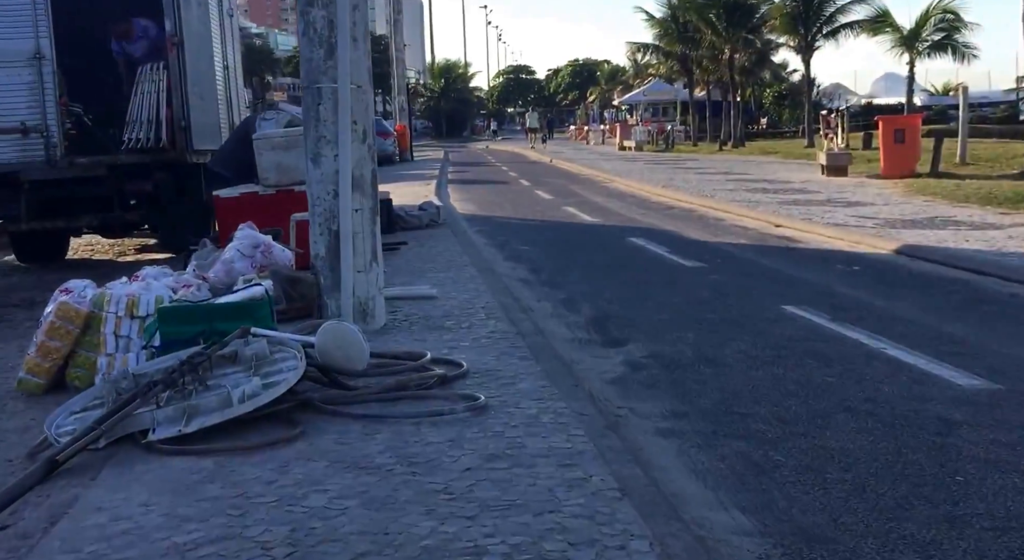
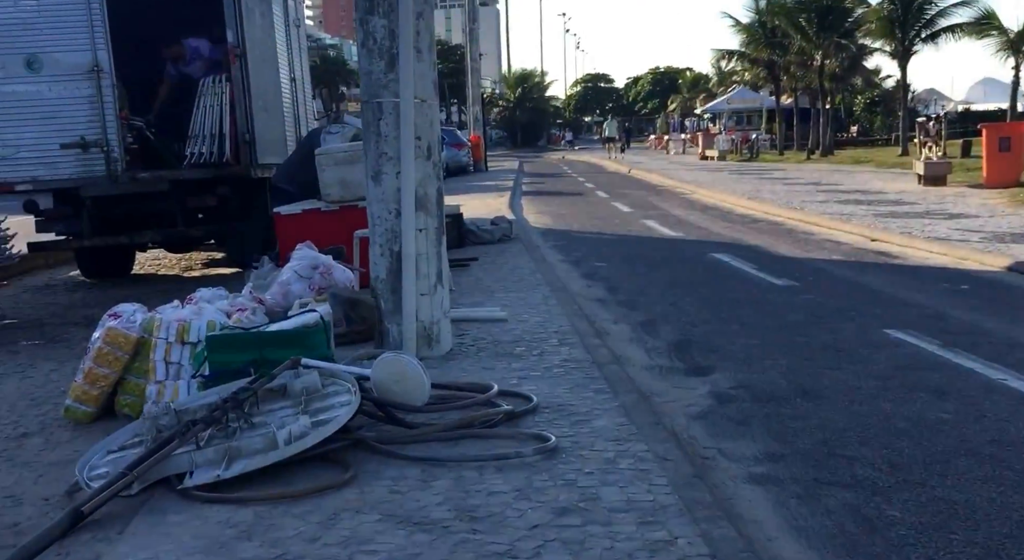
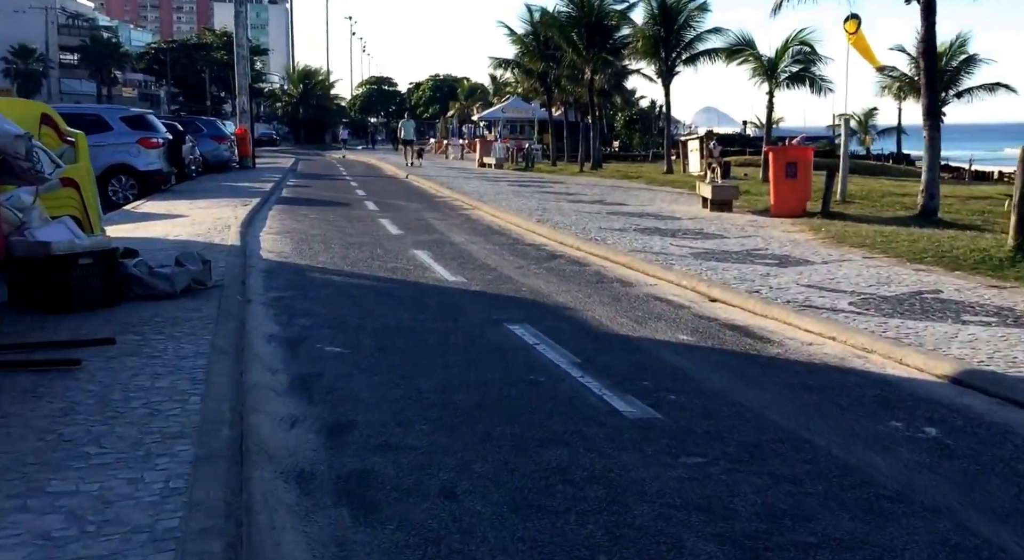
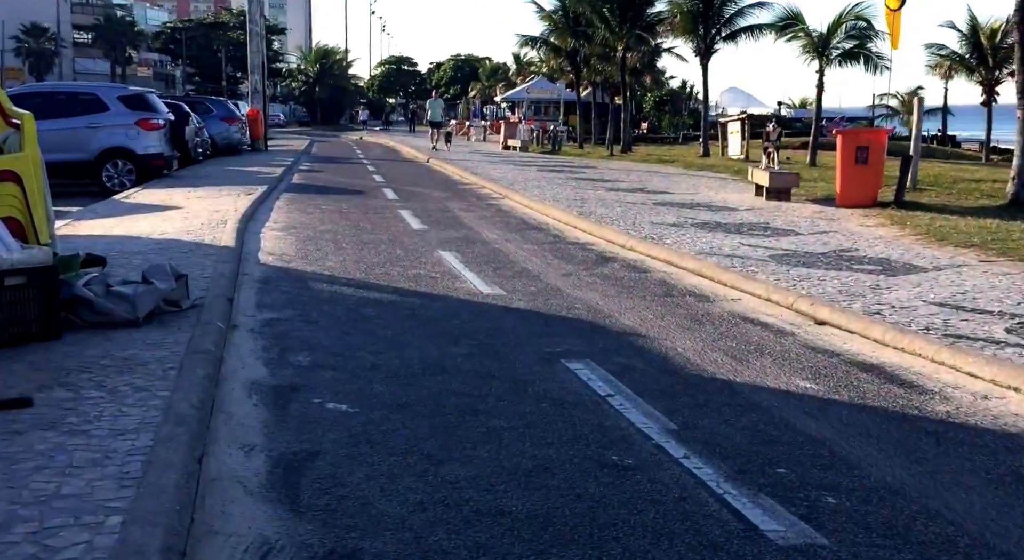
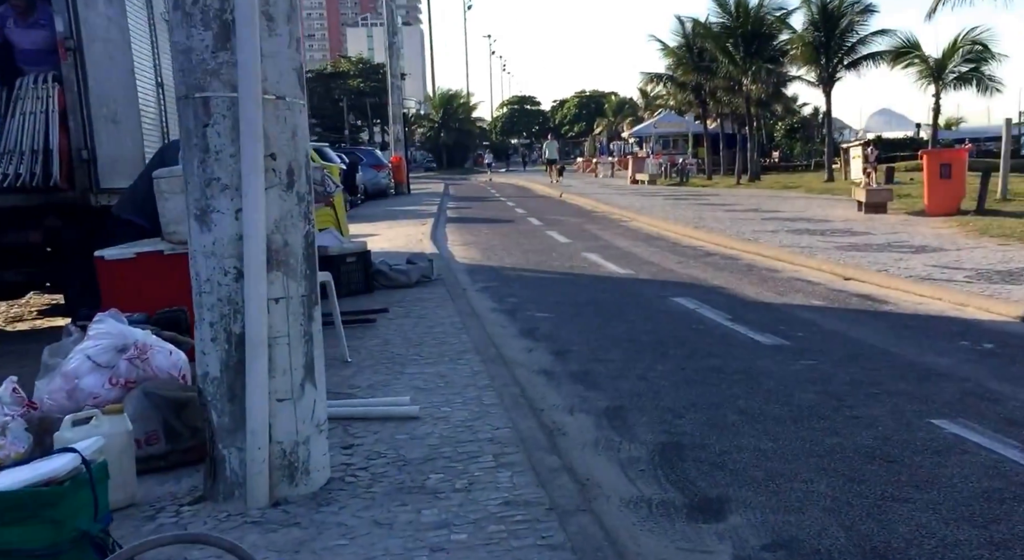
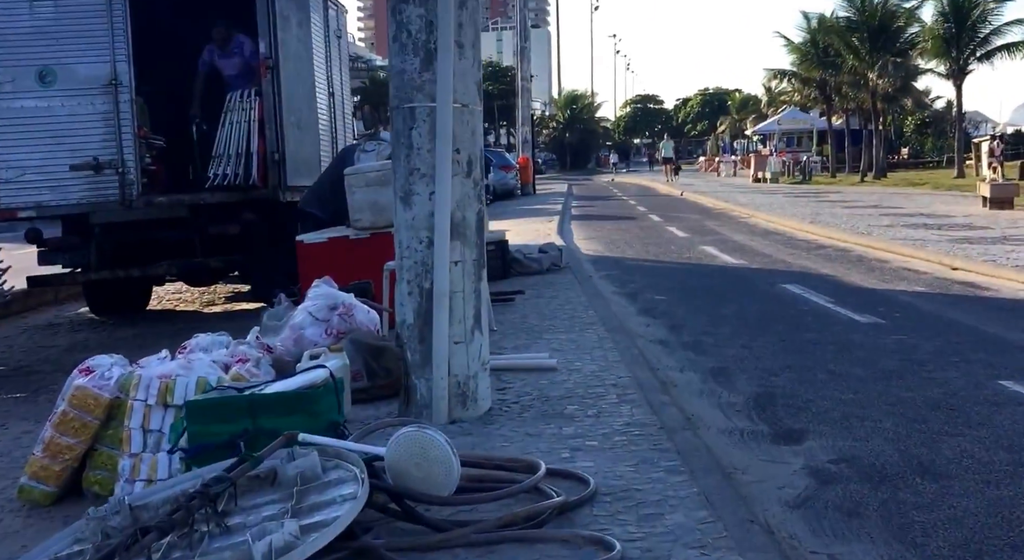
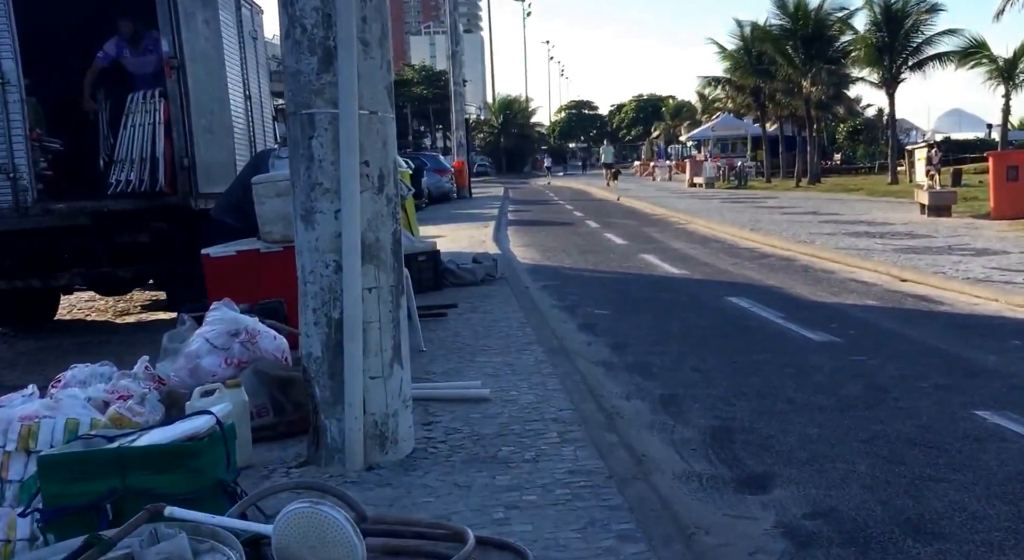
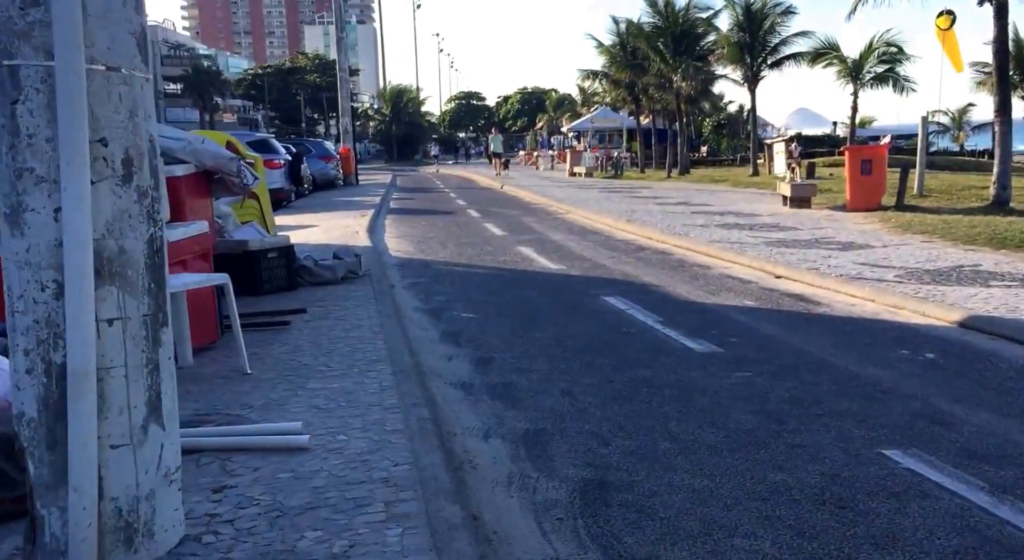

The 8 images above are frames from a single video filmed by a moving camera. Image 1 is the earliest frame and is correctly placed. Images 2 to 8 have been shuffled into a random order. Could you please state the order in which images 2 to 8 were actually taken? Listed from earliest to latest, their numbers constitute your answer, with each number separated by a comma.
2, 6, 7, 5, 8, 3, 4
